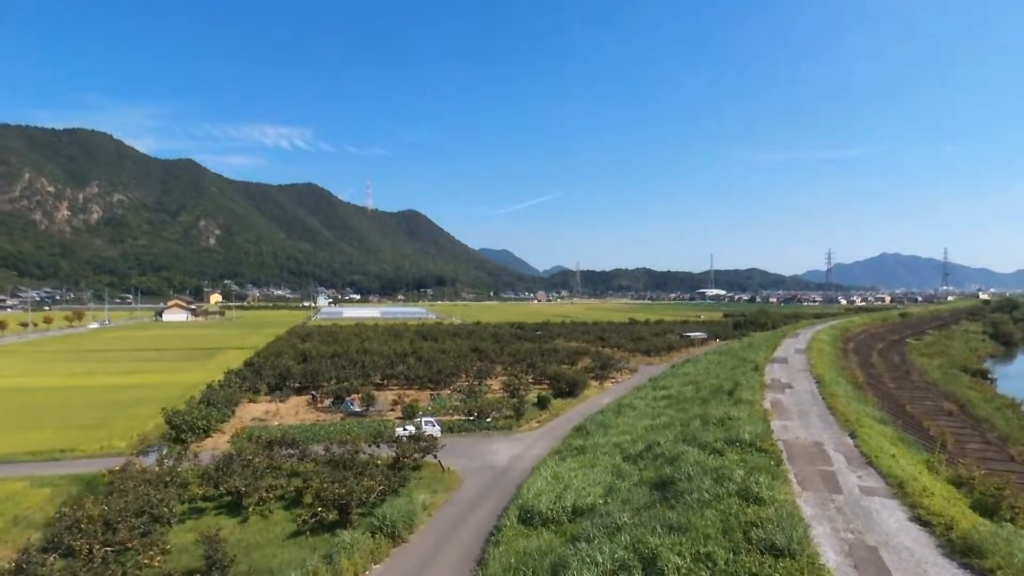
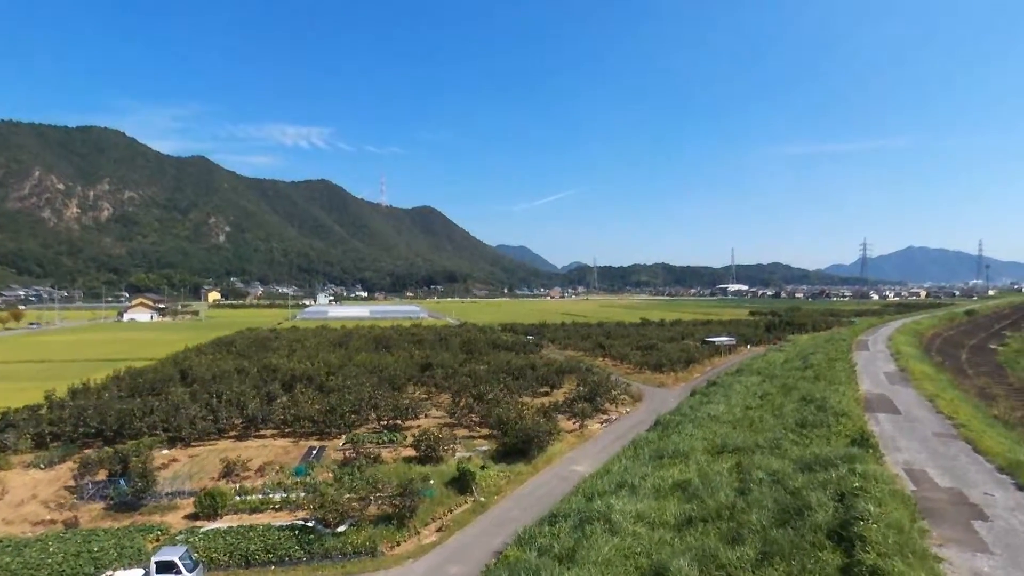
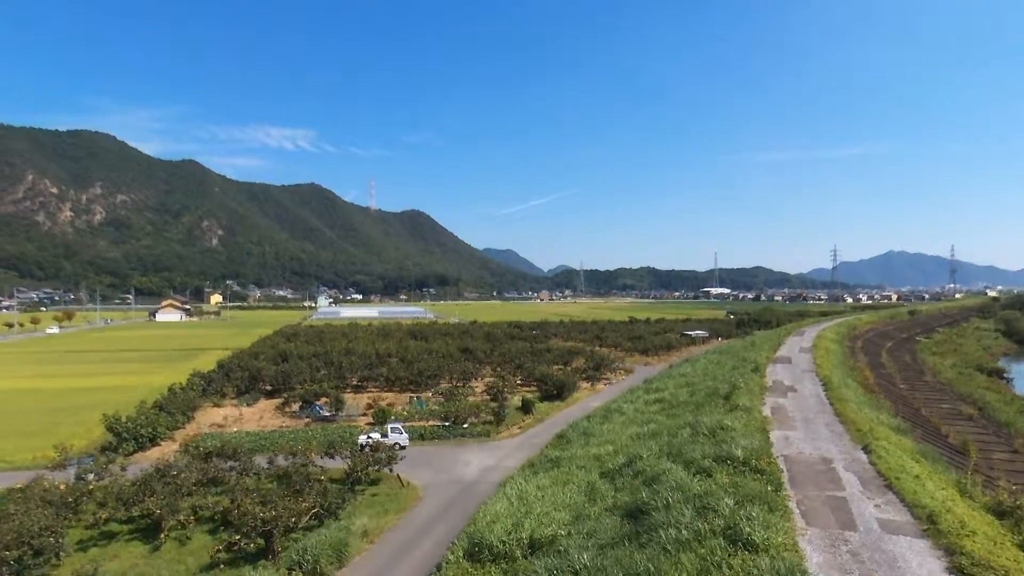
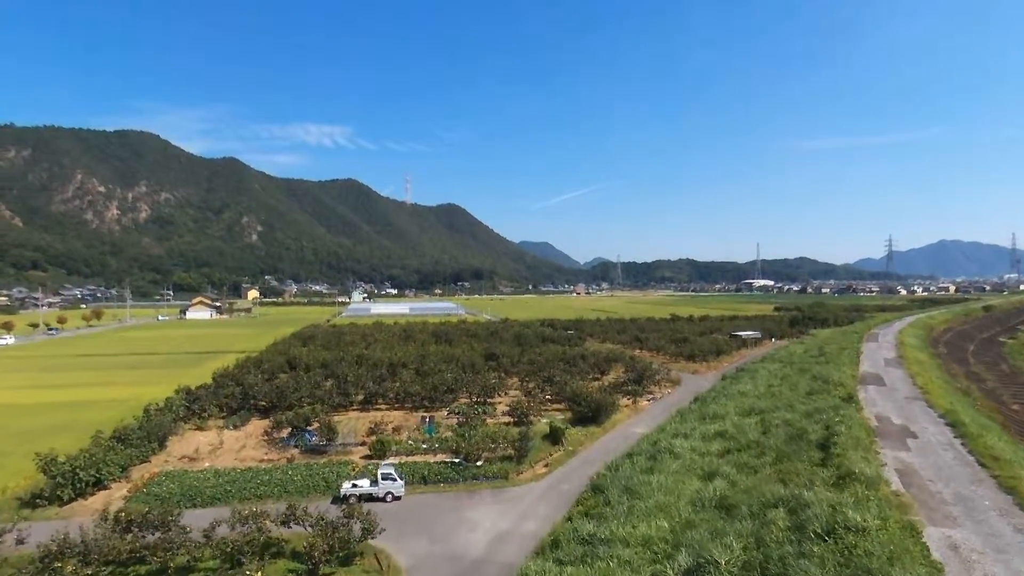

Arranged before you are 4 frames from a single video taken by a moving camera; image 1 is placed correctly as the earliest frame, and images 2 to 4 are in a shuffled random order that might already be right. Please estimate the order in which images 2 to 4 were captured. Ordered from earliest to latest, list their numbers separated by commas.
3, 4, 2
